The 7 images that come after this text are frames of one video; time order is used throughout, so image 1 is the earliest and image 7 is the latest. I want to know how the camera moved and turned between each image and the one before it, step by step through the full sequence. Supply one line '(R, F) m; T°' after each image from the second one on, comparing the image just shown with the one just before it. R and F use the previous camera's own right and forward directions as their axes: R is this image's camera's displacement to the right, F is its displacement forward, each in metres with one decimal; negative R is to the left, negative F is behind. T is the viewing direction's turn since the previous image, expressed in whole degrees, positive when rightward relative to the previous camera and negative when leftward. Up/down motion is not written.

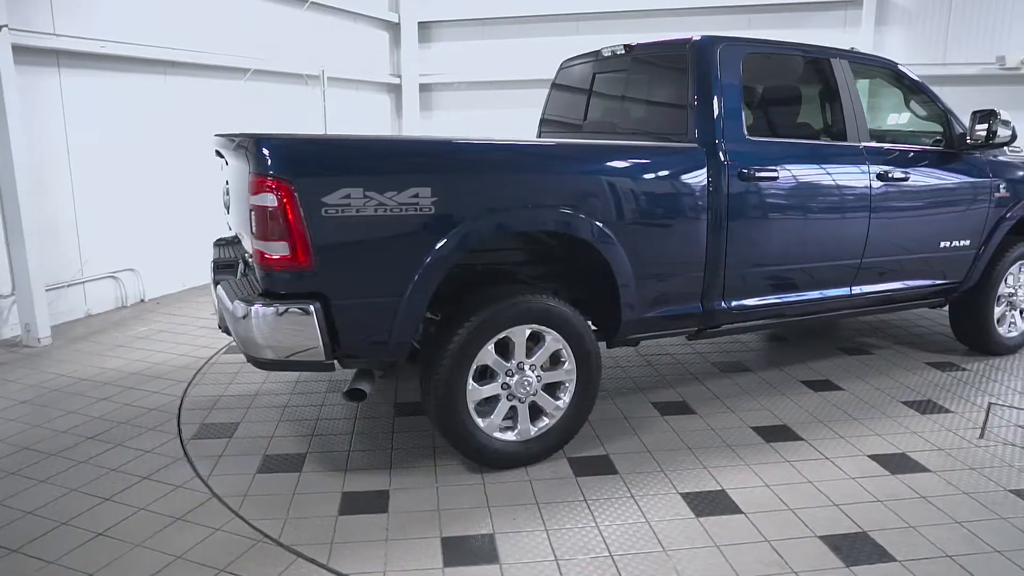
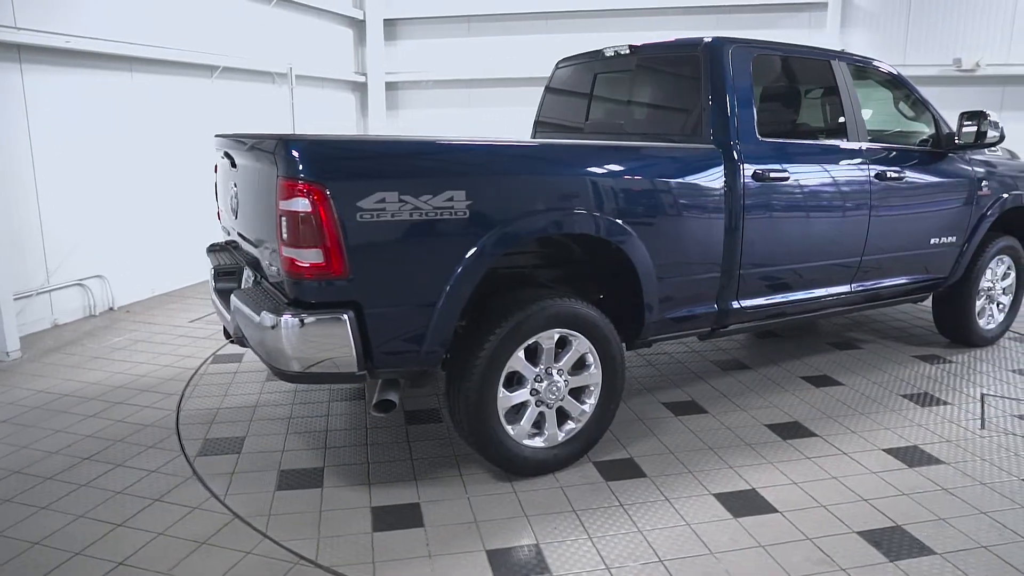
(-0.3, +0.1) m; +4°
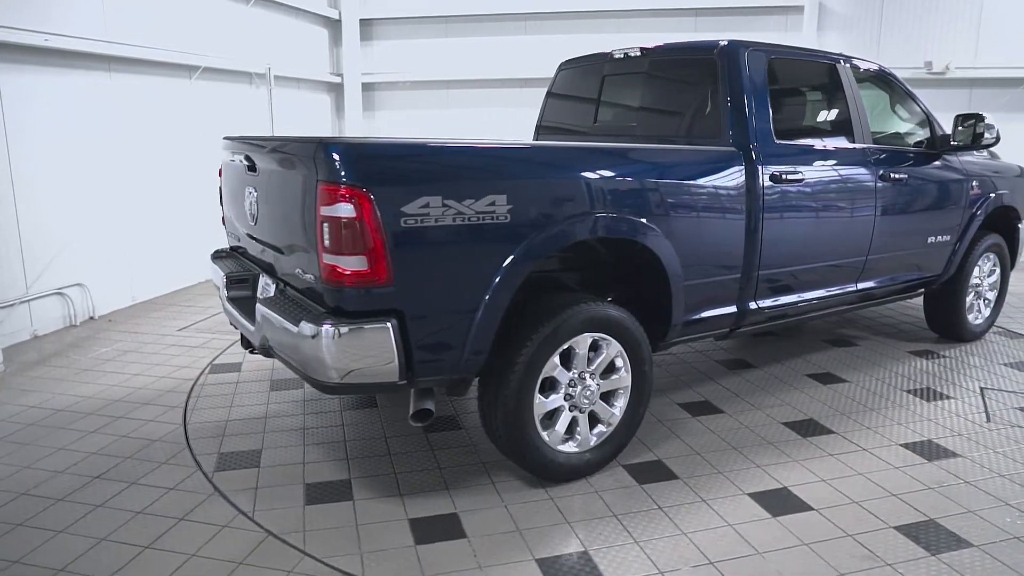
(-0.3, 0.0) m; +4°
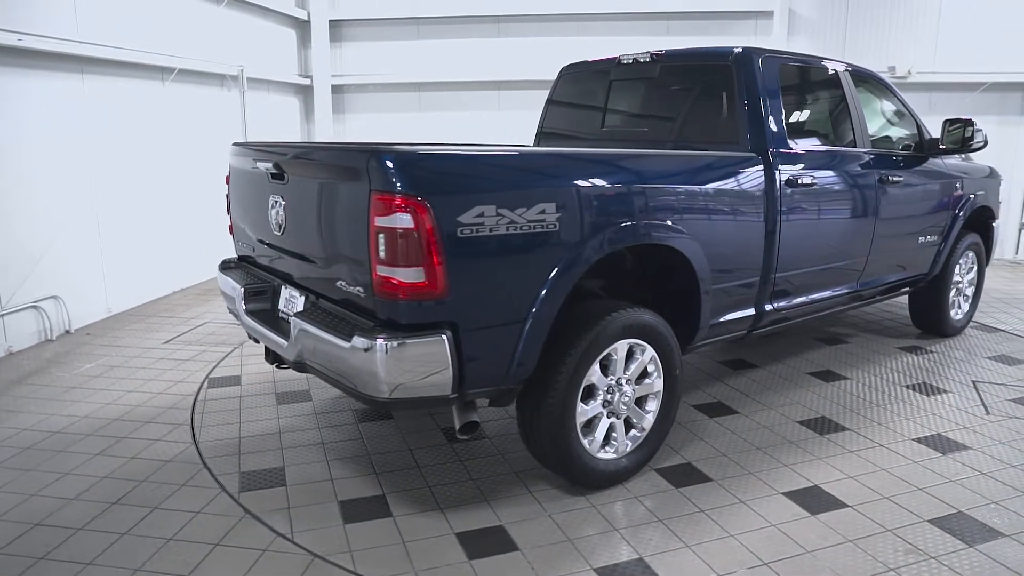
(-0.3, 0.0) m; +4°
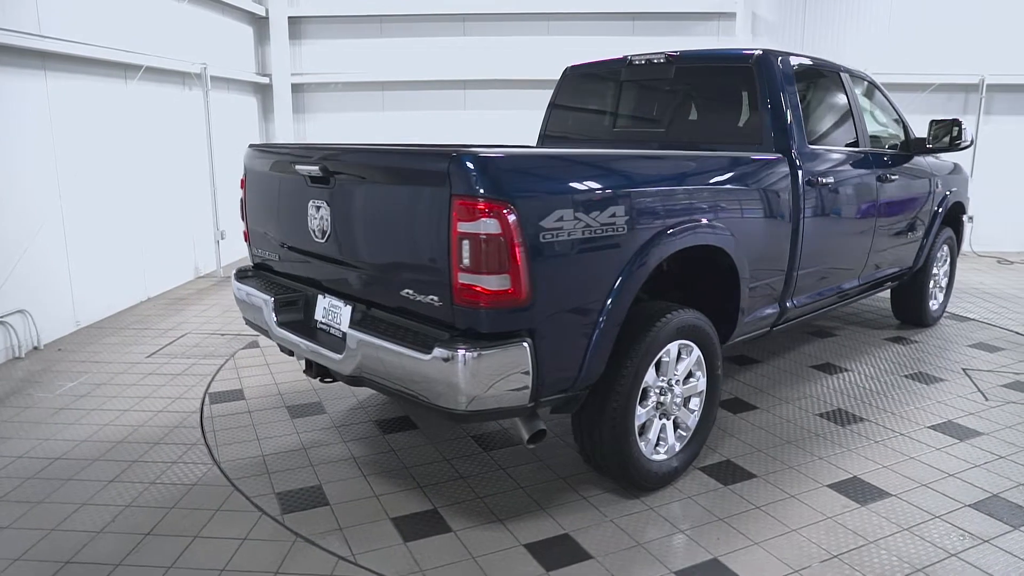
(-0.5, +0.1) m; +6°
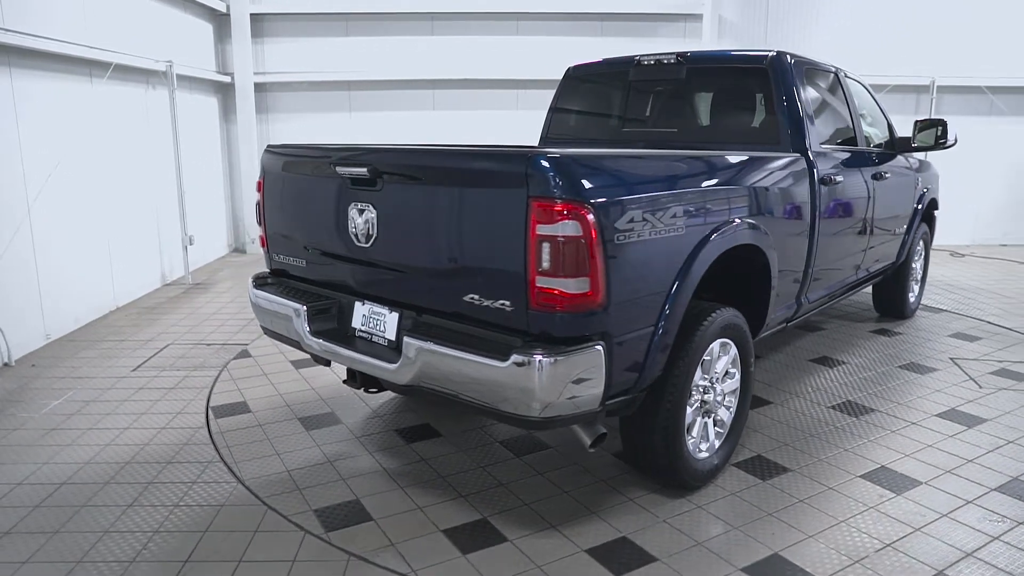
(-0.4, +0.1) m; +5°
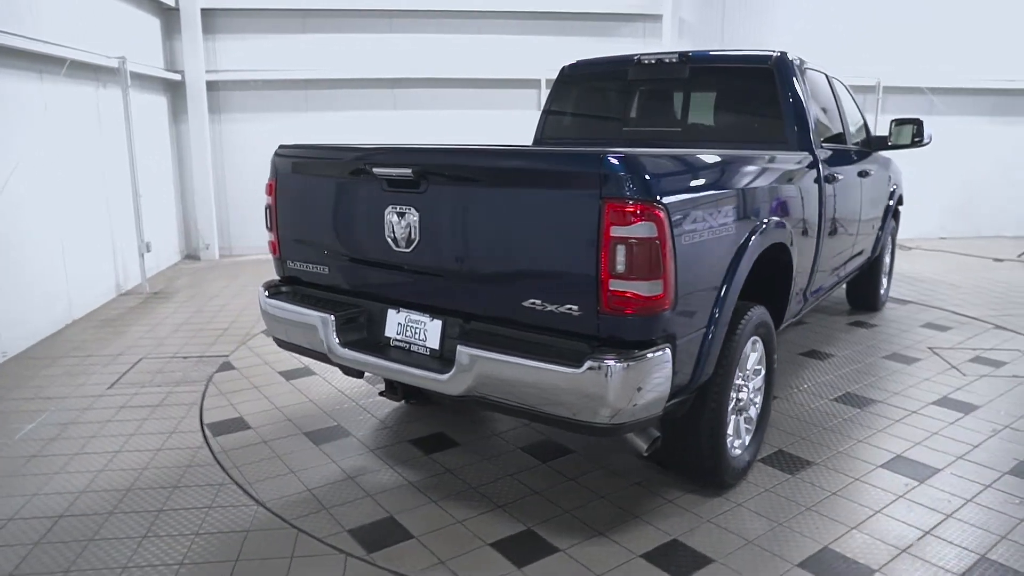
(-0.4, +0.1) m; +5°
